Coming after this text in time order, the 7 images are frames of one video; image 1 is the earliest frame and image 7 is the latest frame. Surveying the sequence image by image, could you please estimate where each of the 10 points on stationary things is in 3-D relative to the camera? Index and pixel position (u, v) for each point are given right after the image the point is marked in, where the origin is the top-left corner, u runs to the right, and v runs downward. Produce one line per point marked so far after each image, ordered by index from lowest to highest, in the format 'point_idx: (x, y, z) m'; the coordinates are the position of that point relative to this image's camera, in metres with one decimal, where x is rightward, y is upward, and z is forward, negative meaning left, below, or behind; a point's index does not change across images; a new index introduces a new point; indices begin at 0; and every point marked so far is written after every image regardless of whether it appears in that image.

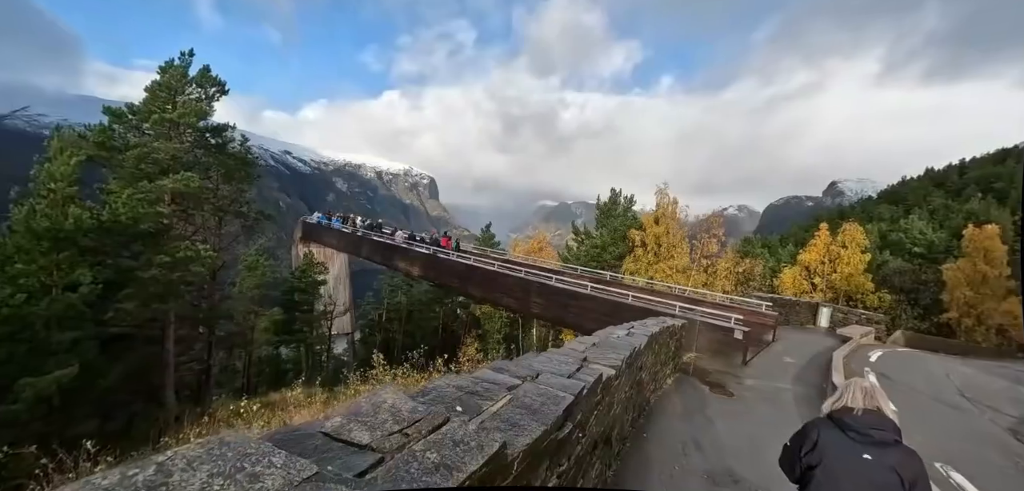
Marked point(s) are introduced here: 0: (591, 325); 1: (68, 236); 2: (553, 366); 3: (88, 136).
0: (+2.4, -2.5, +13.0) m
1: (-9.3, +0.1, +8.9) m
2: (+0.3, -0.8, +2.8) m
3: (-10.8, +2.8, +10.6) m
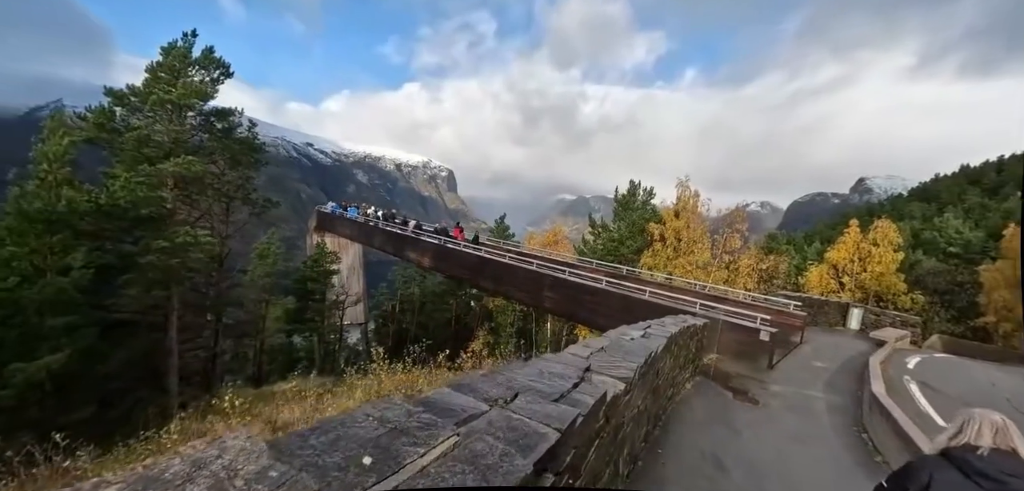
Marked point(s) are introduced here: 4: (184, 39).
0: (+2.7, -2.2, +12.3) m
1: (-9.2, +0.5, +8.6) m
2: (+0.1, -0.7, +2.1) m
3: (-10.5, +3.2, +10.4) m
4: (-8.7, +5.5, +11.3) m
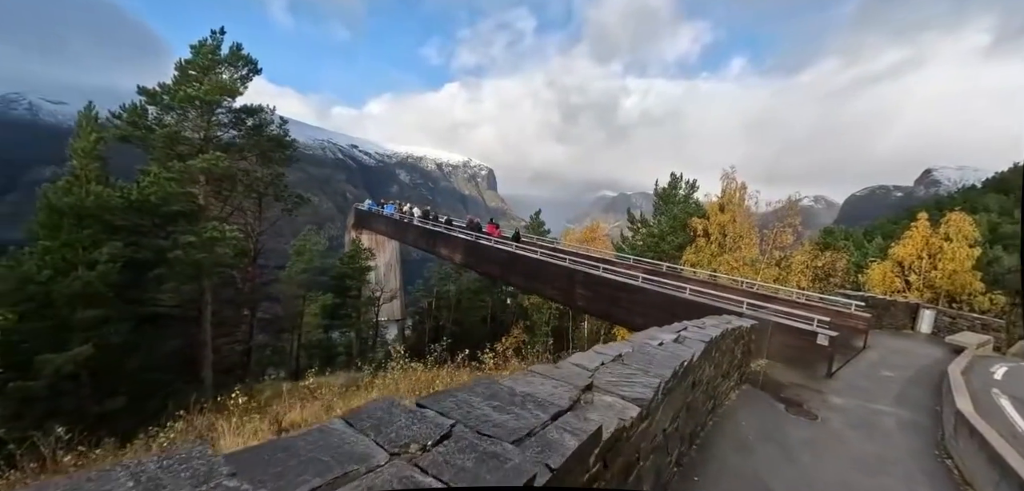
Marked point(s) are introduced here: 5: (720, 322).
0: (+3.5, -2.1, +11.4) m
1: (-8.7, +0.6, +8.8) m
2: (0.0, -0.6, +1.5) m
3: (-9.9, +3.3, +10.7) m
4: (-8.0, +5.6, +11.4) m
5: (+2.9, -1.1, +5.9) m
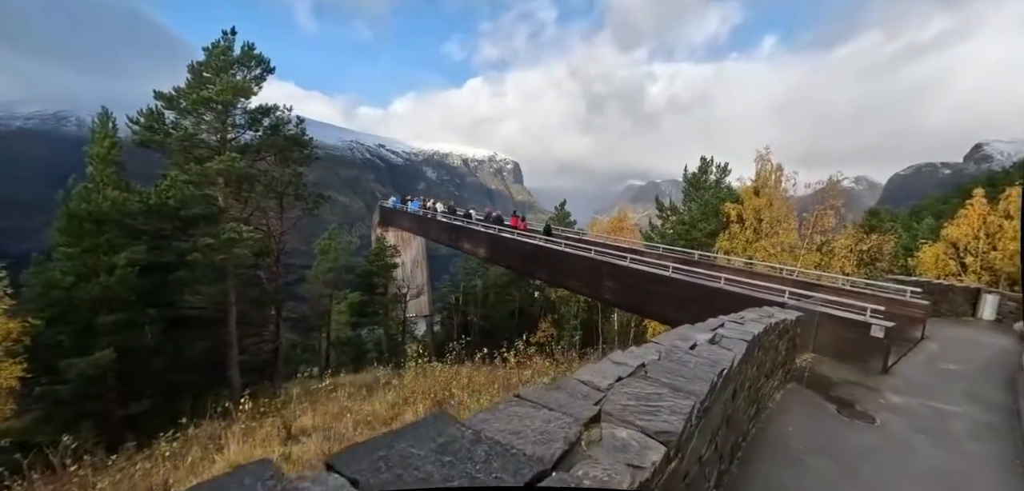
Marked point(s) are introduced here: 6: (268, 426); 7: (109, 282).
0: (+4.0, -1.8, +10.7) m
1: (-8.4, +0.5, +8.8) m
2: (-0.1, -0.5, +1.1) m
3: (-9.5, +3.2, +10.8) m
4: (-7.7, +5.6, +11.3) m
5: (+3.1, -0.9, +5.2) m
6: (-3.5, -2.5, +6.0) m
7: (-8.1, -0.7, +8.5) m
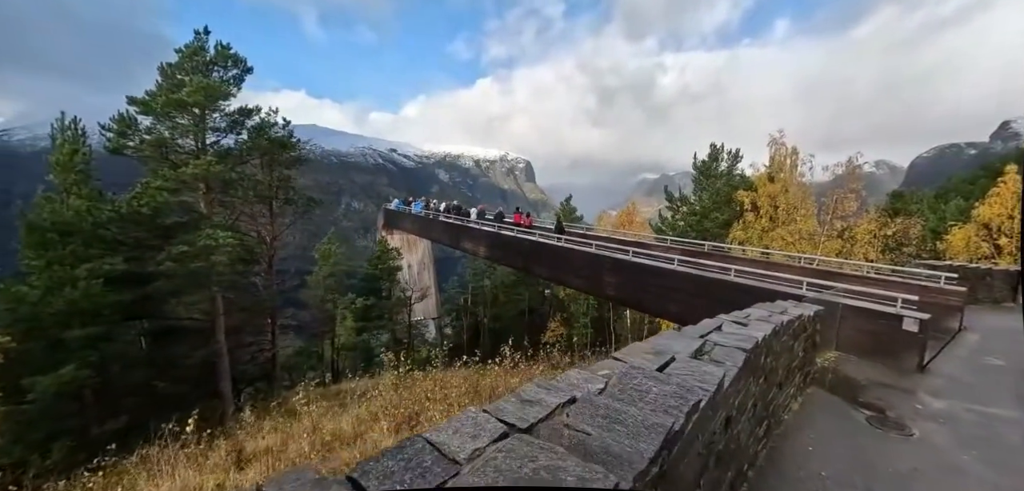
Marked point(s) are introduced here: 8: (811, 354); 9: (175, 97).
0: (+3.9, -1.5, +9.9) m
1: (-8.7, +0.2, +8.4) m
2: (-0.6, -0.5, +0.4) m
3: (-9.9, +2.9, +10.4) m
4: (-8.1, +5.4, +10.9) m
5: (+2.7, -0.7, +4.4) m
6: (-3.8, -2.6, +5.4) m
7: (-8.4, -1.0, +8.1) m
8: (+3.8, -1.4, +5.4) m
9: (-8.2, +3.6, +10.3) m
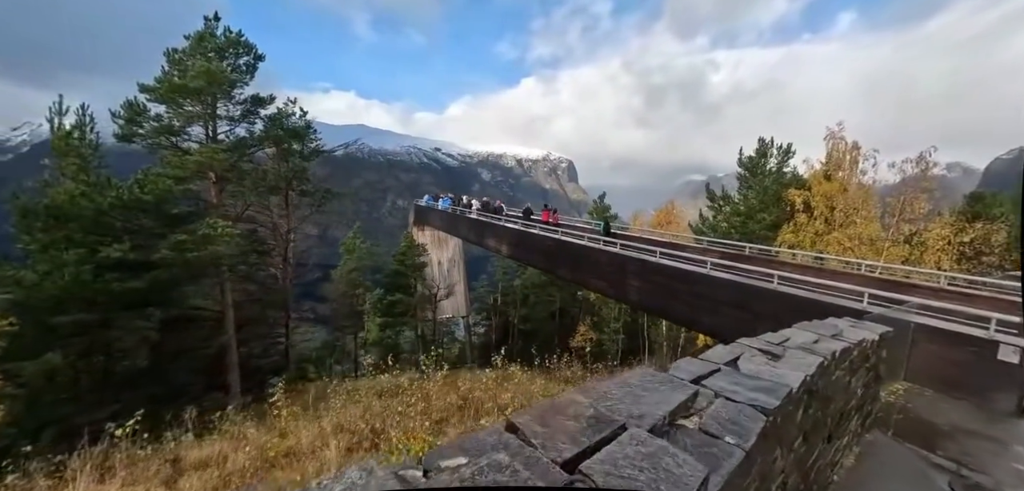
0: (+4.0, -1.6, +8.6) m
1: (-8.6, +0.5, +8.3) m
2: (-1.3, -0.4, -0.5) m
3: (-9.5, +3.2, +10.3) m
4: (-7.7, +5.6, +10.7) m
5: (+2.4, -0.7, +3.3) m
6: (-4.0, -2.4, +4.8) m
7: (-8.3, -0.7, +8.0) m
8: (+3.6, -1.4, +4.2) m
9: (-7.9, +3.9, +10.1) m
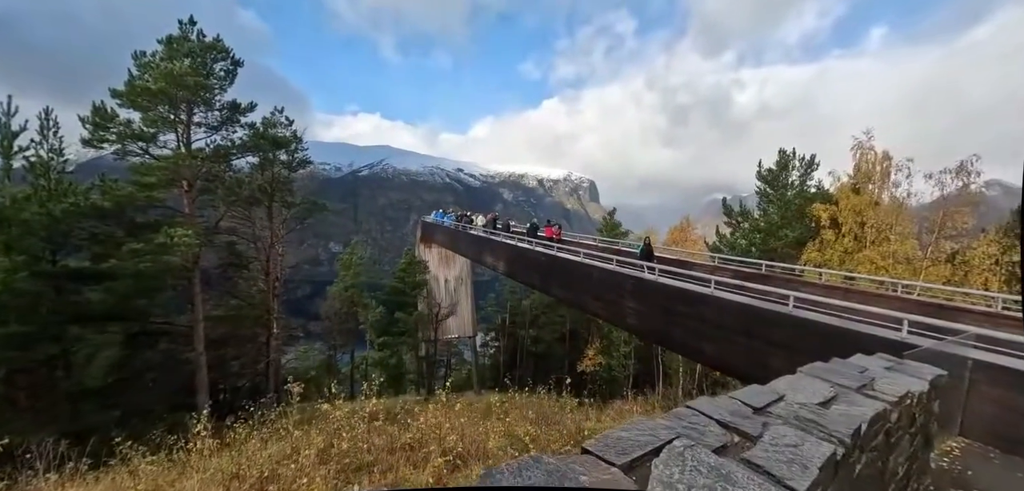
0: (+3.5, -1.8, +7.4) m
1: (-9.1, +0.3, +7.7) m
2: (-2.2, -0.3, -1.4) m
3: (-9.9, +2.9, +9.9) m
4: (-8.0, +5.3, +10.3) m
5: (+1.6, -0.7, +2.2) m
6: (-4.7, -2.5, +3.9) m
7: (-8.9, -0.9, +7.3) m
8: (+2.9, -1.5, +3.0) m
9: (-8.3, +3.6, +9.6) m
